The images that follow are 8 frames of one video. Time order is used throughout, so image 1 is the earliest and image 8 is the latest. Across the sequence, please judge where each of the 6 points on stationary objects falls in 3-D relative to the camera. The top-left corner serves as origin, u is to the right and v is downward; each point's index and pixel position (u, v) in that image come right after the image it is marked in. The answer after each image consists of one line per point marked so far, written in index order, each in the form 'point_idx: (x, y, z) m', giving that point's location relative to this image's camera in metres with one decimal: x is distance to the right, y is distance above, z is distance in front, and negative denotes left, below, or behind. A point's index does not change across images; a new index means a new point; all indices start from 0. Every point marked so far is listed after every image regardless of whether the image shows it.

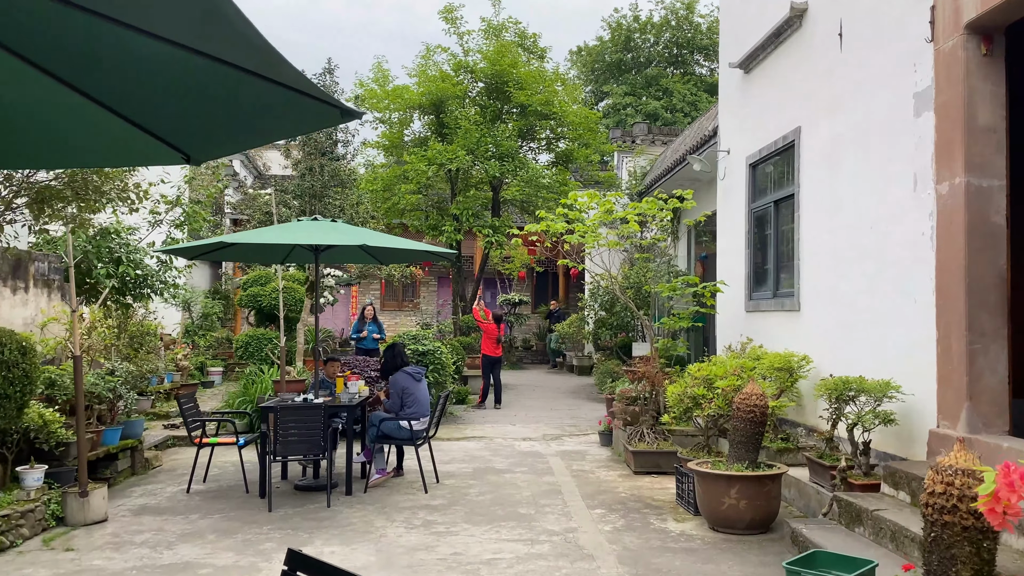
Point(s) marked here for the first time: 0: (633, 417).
0: (+1.0, -1.1, +6.7) m
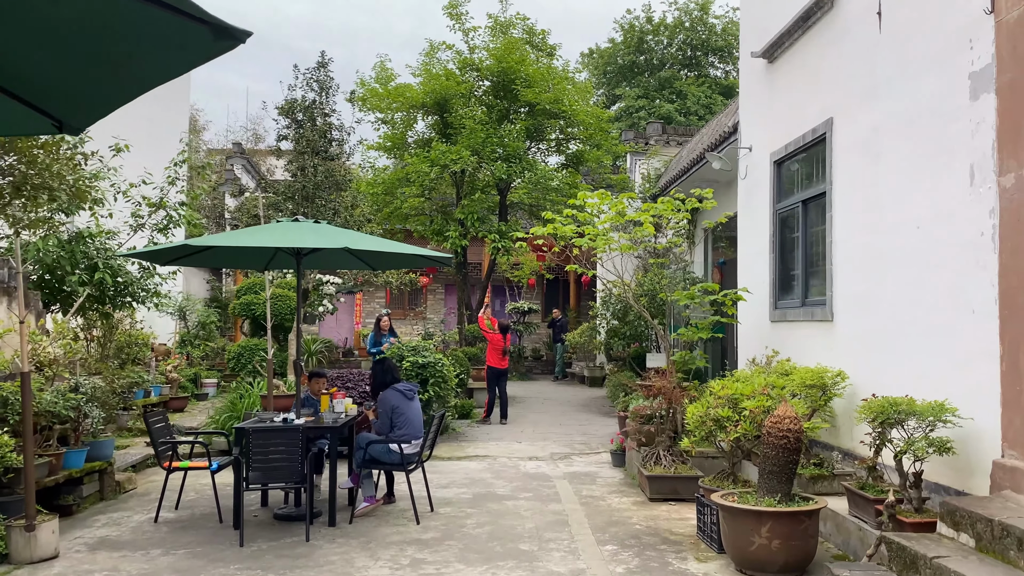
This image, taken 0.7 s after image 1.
0: (+1.0, -1.1, +6.2) m
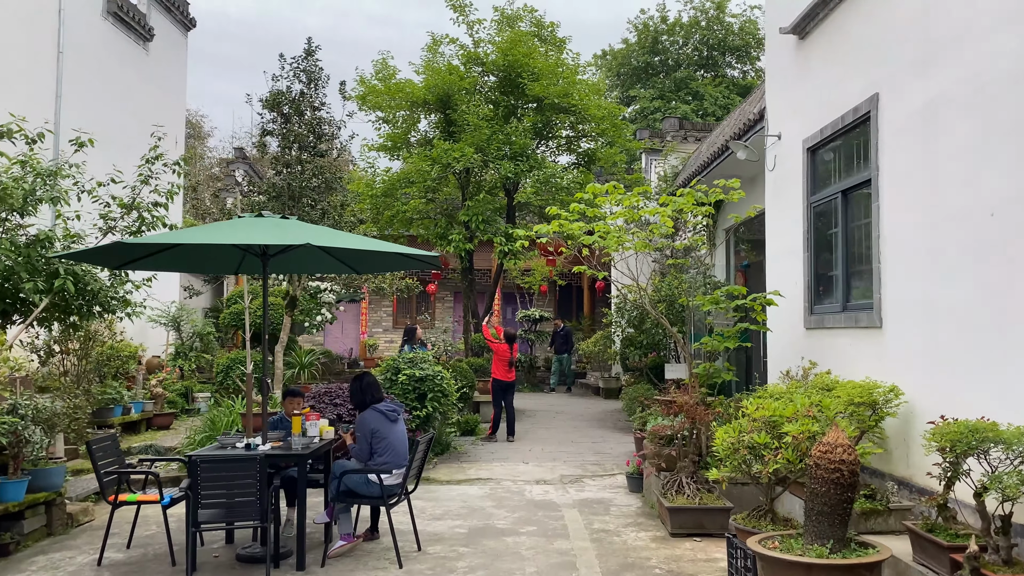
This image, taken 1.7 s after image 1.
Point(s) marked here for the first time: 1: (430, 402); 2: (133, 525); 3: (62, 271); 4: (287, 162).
0: (+1.0, -1.1, +5.4) m
1: (-0.8, -1.0, +7.6) m
2: (-2.2, -1.4, +4.8) m
3: (-3.4, +0.1, +6.2) m
4: (-2.1, +1.2, +7.6) m
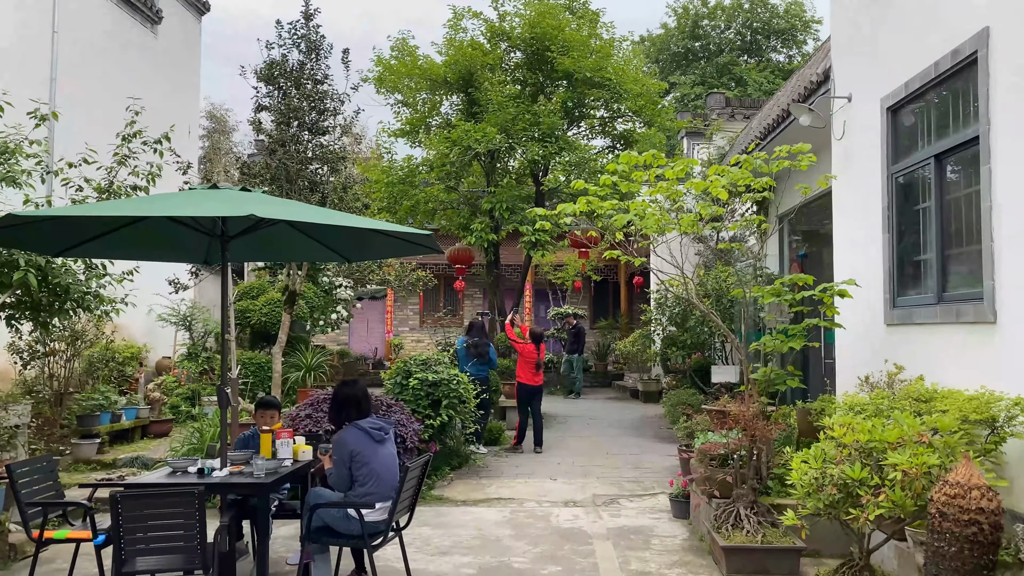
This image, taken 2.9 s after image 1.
0: (+1.1, -1.1, +4.5) m
1: (-0.6, -1.0, +6.7) m
2: (-2.1, -1.3, +4.0) m
3: (-3.2, +0.2, +5.5) m
4: (-1.9, +1.2, +6.7) m
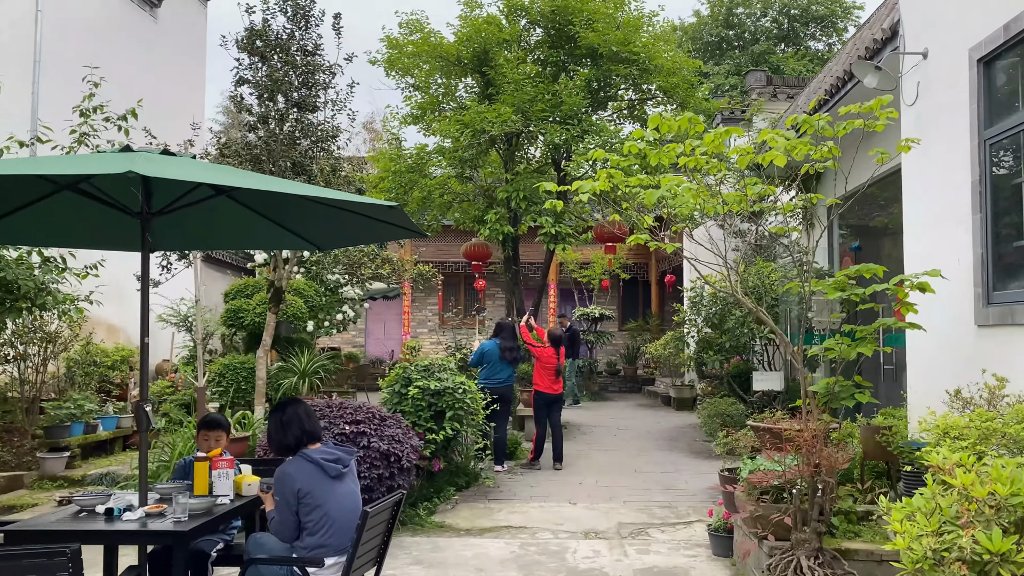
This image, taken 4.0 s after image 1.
0: (+1.1, -1.0, +3.6) m
1: (-0.5, -0.9, +5.9) m
2: (-2.1, -1.3, +3.2) m
3: (-3.2, +0.2, +4.7) m
4: (-1.8, +1.2, +6.0) m
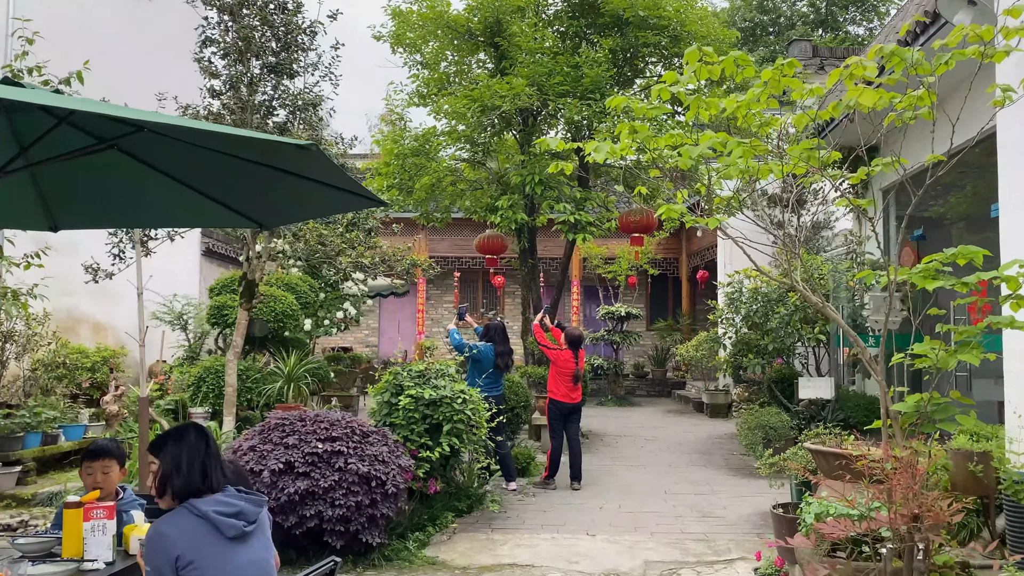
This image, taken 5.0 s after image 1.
0: (+1.1, -1.0, +2.7) m
1: (-0.4, -0.9, +5.1) m
2: (-2.1, -1.2, +2.4) m
3: (-3.2, +0.2, +4.0) m
4: (-1.7, +1.3, +5.2) m
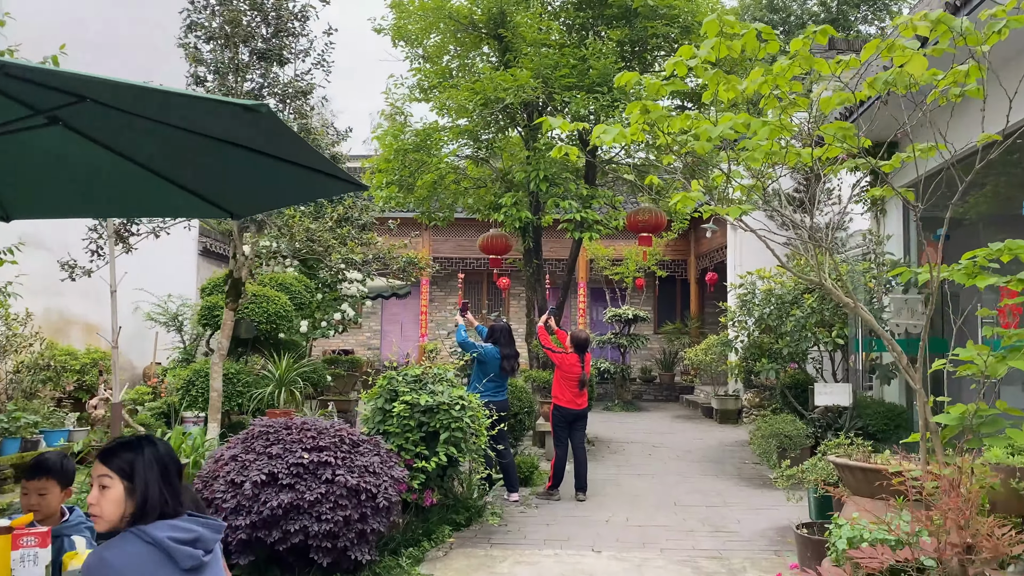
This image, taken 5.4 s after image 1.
0: (+1.1, -1.0, +2.4) m
1: (-0.4, -0.9, +4.8) m
2: (-2.1, -1.2, +2.1) m
3: (-3.2, +0.3, +3.7) m
4: (-1.7, +1.3, +4.9) m
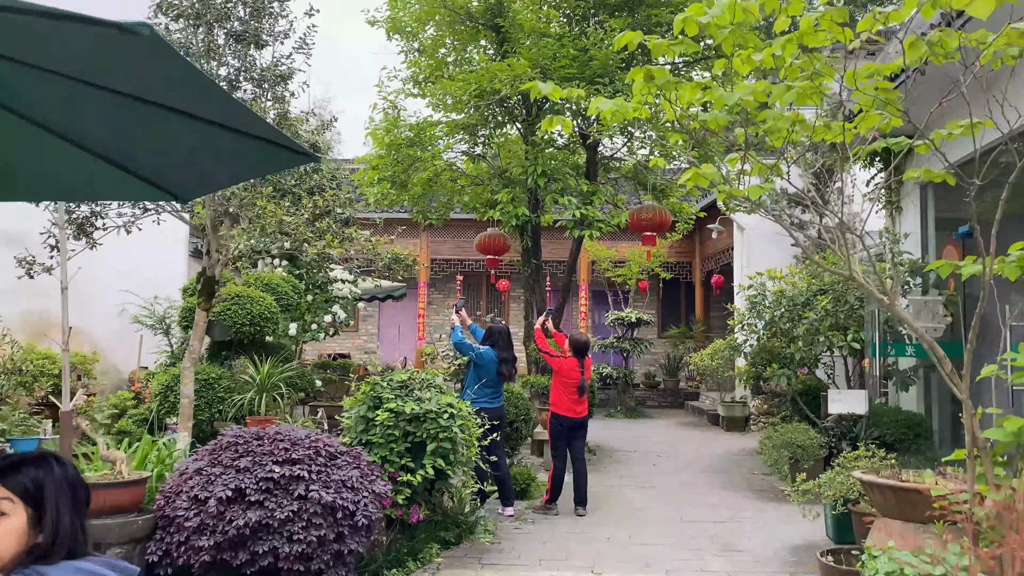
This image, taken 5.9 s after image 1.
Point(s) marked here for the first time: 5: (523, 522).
0: (+1.1, -1.0, +2.0) m
1: (-0.4, -0.9, +4.4) m
2: (-2.2, -1.2, +1.8) m
3: (-3.2, +0.3, +3.4) m
4: (-1.7, +1.3, +4.6) m
5: (+0.1, -1.5, +5.2) m
